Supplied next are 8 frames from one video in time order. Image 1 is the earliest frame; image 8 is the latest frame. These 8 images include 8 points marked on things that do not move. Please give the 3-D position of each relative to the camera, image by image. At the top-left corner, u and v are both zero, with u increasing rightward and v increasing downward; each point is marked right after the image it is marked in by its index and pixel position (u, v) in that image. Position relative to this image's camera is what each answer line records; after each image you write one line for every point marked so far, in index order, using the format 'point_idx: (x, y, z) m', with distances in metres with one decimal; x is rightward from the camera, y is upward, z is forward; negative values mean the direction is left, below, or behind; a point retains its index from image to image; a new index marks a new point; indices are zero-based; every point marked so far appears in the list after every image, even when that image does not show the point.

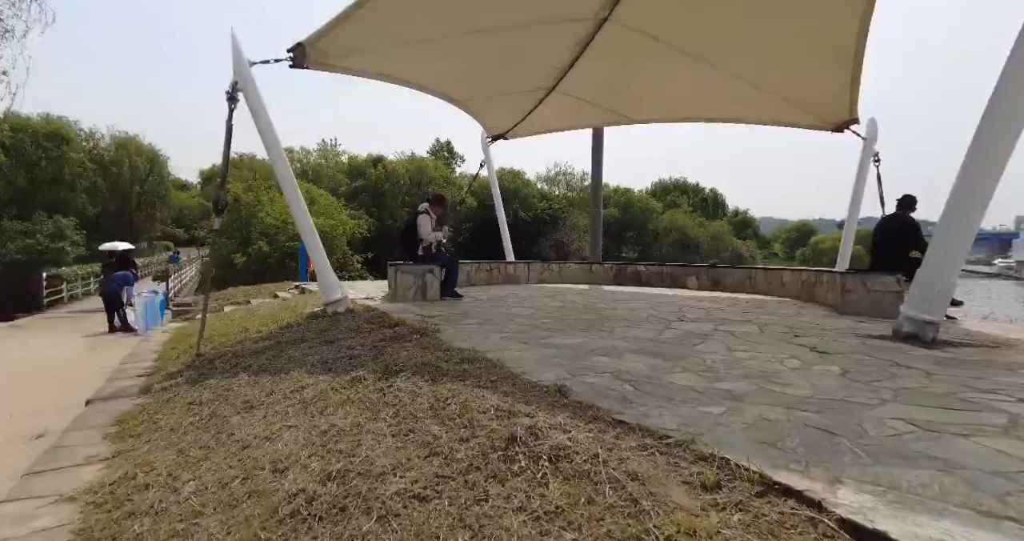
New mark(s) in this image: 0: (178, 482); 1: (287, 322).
0: (-1.9, -1.2, +2.9) m
1: (-3.1, -0.7, +7.2) m
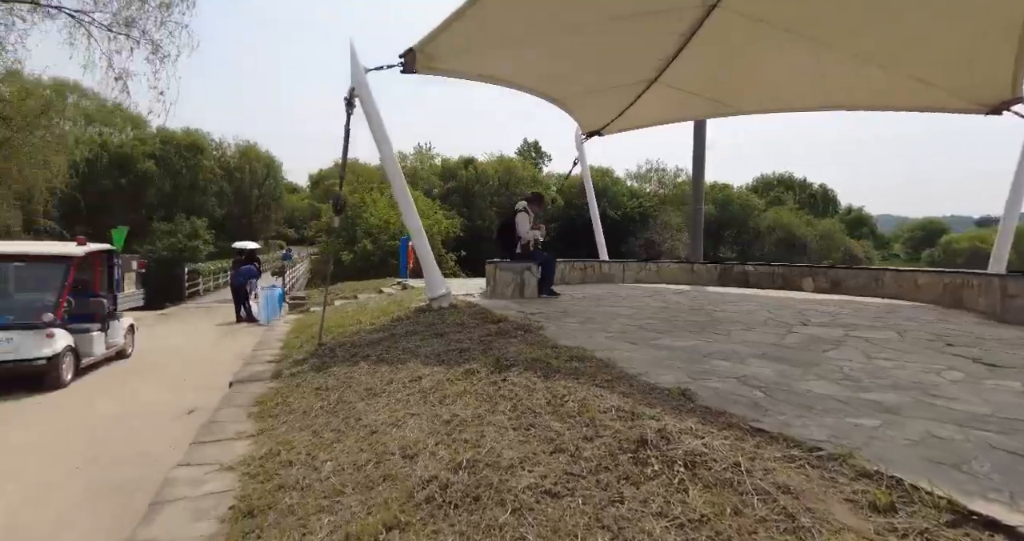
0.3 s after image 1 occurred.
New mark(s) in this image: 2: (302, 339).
0: (-1.2, -1.2, +3.2) m
1: (-1.7, -0.6, +7.6) m
2: (-3.2, -1.0, +7.8) m
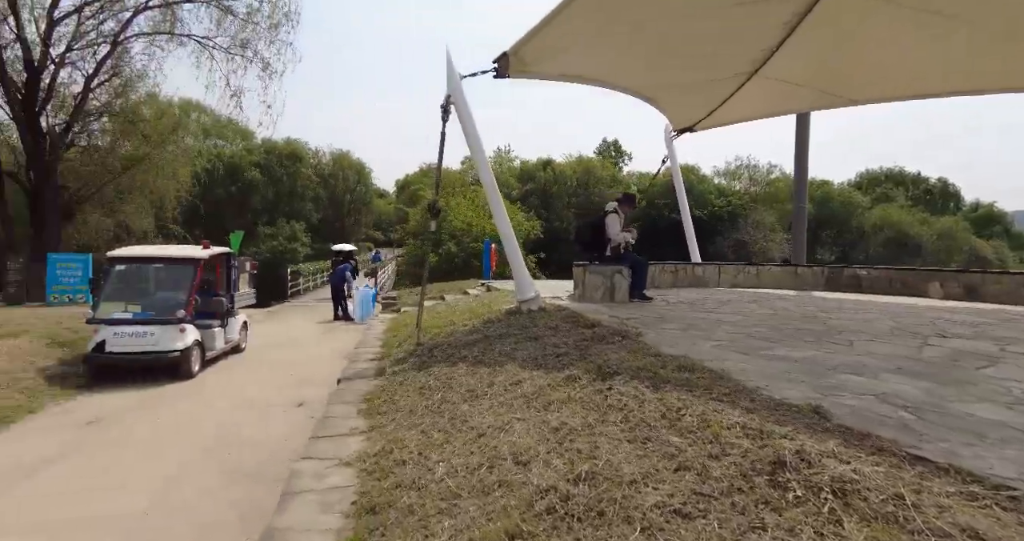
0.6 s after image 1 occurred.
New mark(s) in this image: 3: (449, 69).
0: (-0.5, -1.2, +3.2) m
1: (-0.4, -0.7, +7.7) m
2: (-1.8, -1.1, +8.2) m
3: (-0.9, +2.9, +7.5) m
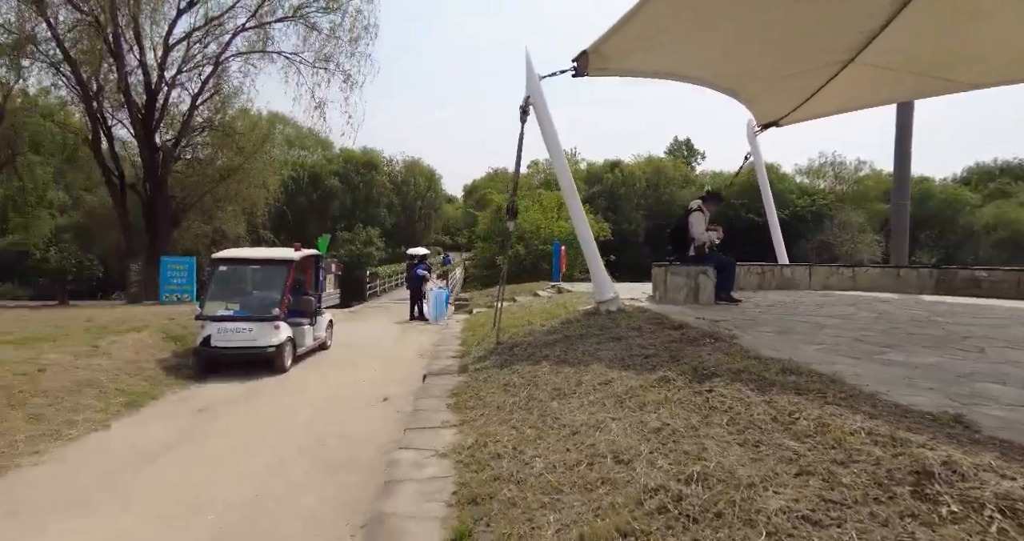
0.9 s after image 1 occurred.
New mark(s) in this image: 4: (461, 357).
0: (+0.1, -1.2, +3.2) m
1: (+0.8, -0.7, +7.6) m
2: (-0.5, -1.1, +8.3) m
3: (+0.2, +2.9, +7.6) m
4: (-0.7, -1.2, +7.3) m
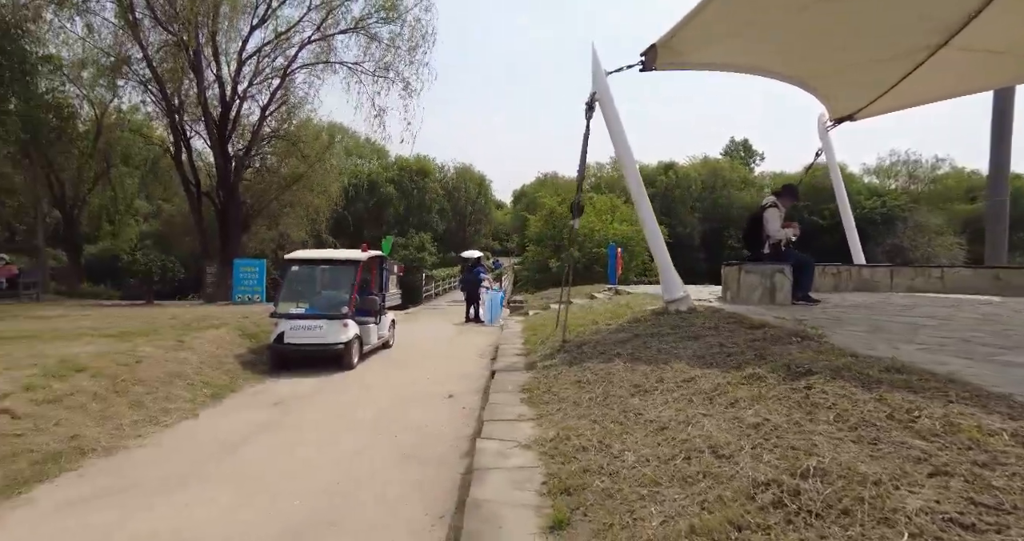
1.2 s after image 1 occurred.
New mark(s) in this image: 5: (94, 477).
0: (+0.6, -1.1, +3.2) m
1: (+1.7, -0.7, +7.5) m
2: (+0.5, -1.1, +8.3) m
3: (+1.2, +3.0, +7.5) m
4: (+0.2, -1.2, +7.3) m
5: (-4.4, -2.2, +5.4) m
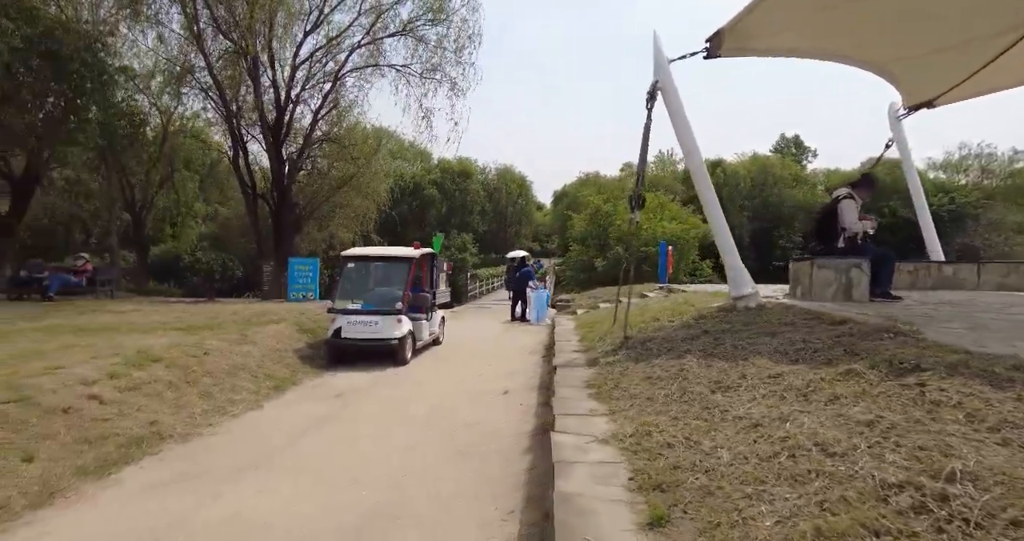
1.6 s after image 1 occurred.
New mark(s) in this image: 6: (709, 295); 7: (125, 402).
0: (+1.1, -1.0, +3.0) m
1: (+2.6, -0.6, +7.2) m
2: (+1.4, -1.0, +8.1) m
3: (+2.0, +3.0, +7.3) m
4: (+1.0, -1.1, +7.1) m
5: (-3.7, -2.1, +5.7) m
6: (+3.5, -0.4, +9.2) m
7: (-5.0, -1.7, +6.7) m
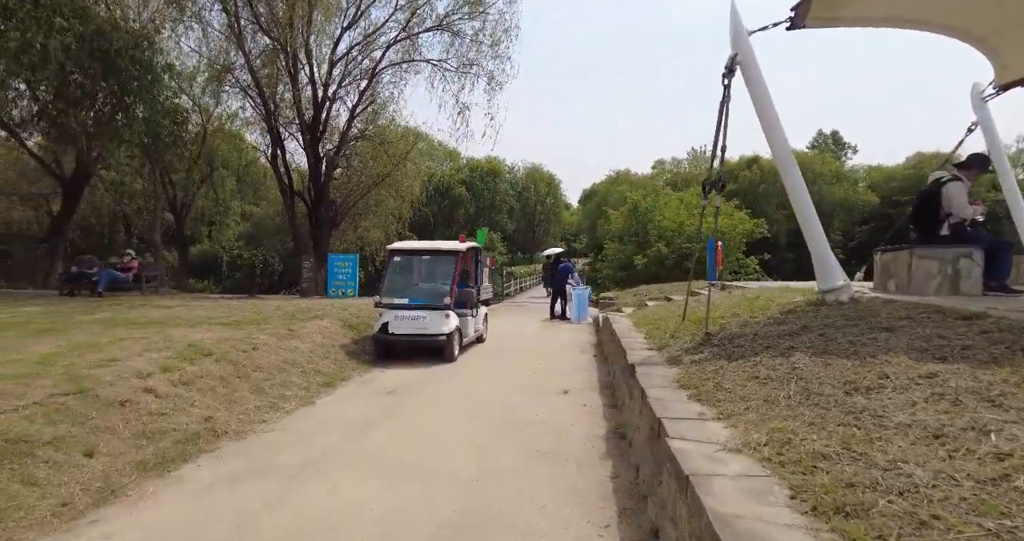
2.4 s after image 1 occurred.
0: (+1.8, -0.9, +2.5) m
1: (+3.4, -0.5, +6.6) m
2: (+2.3, -0.9, +7.6) m
3: (+2.9, +3.1, +6.8) m
4: (+1.9, -1.0, +6.6) m
5: (-2.9, -2.0, +5.4) m
6: (+4.5, -0.3, +8.5) m
7: (-4.2, -1.6, +6.5) m
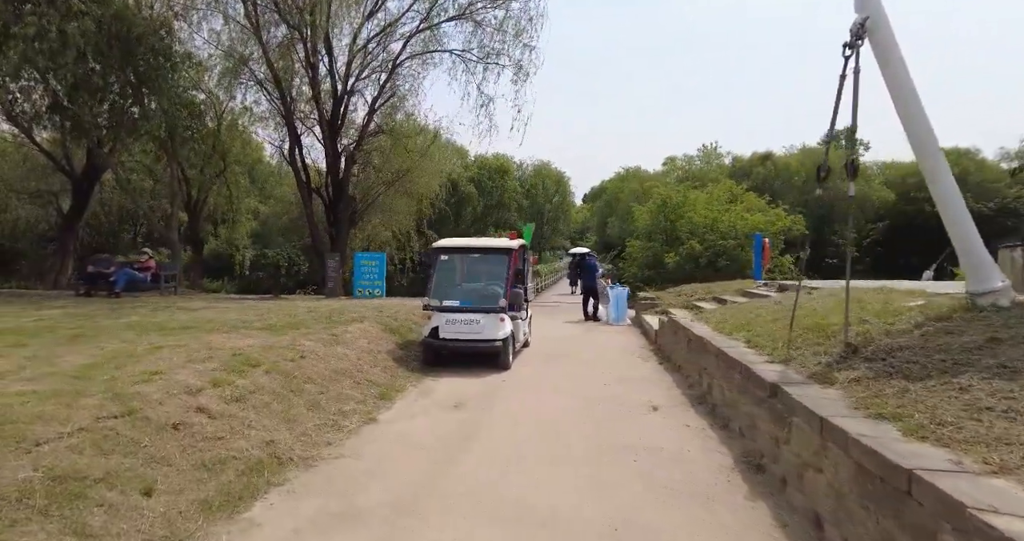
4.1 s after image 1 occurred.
0: (+2.9, -0.9, +1.7) m
1: (+4.6, -0.5, +5.8) m
2: (+3.4, -0.9, +6.7) m
3: (+4.0, +3.1, +5.9) m
4: (+3.0, -1.0, +5.8) m
5: (-1.8, -2.0, +4.6) m
6: (+5.6, -0.3, +7.7) m
7: (-3.1, -1.6, +5.7) m
